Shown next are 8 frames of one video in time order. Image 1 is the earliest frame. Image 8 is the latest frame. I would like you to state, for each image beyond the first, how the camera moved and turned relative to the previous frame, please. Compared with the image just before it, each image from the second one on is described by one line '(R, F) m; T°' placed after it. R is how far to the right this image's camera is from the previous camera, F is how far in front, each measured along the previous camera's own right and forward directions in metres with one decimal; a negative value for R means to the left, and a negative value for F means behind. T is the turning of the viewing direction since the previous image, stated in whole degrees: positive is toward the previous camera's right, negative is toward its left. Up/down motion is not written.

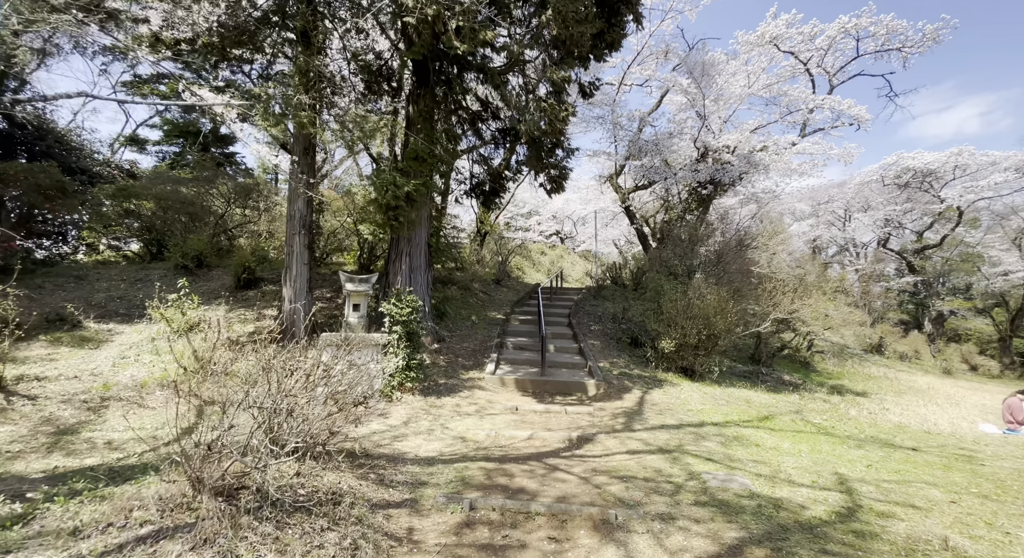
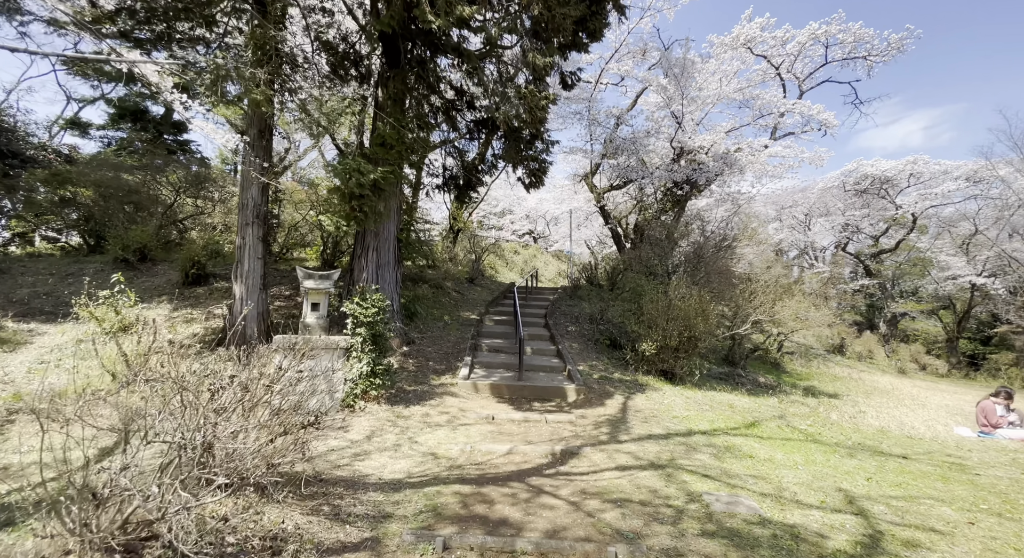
(-0.1, +0.4) m; +4°
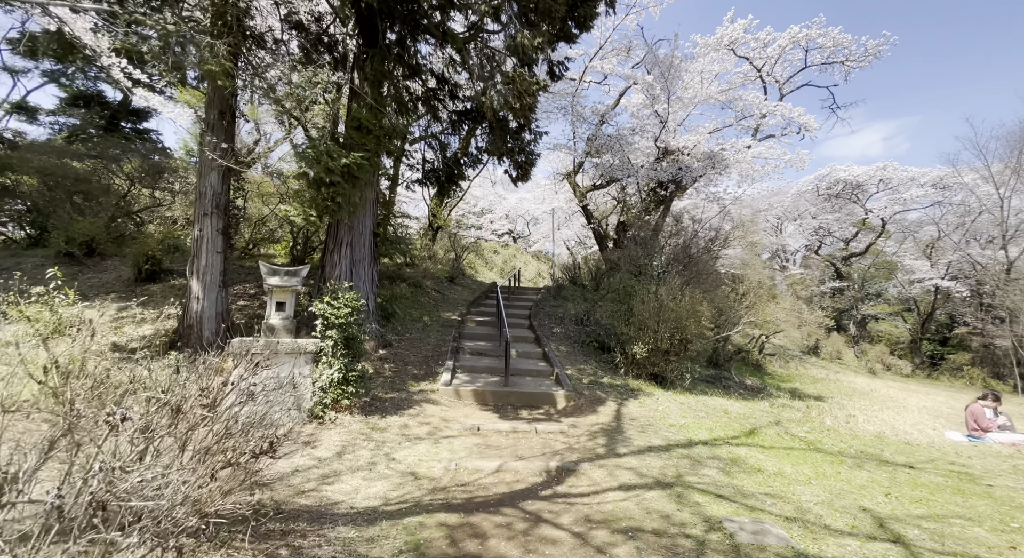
(-0.1, +0.4) m; +3°
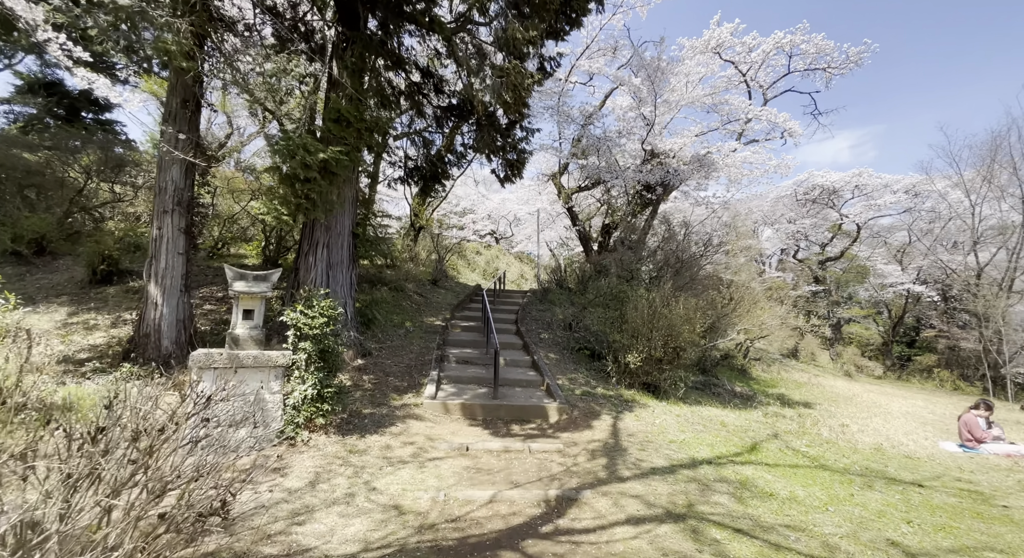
(-0.1, +0.4) m; +2°
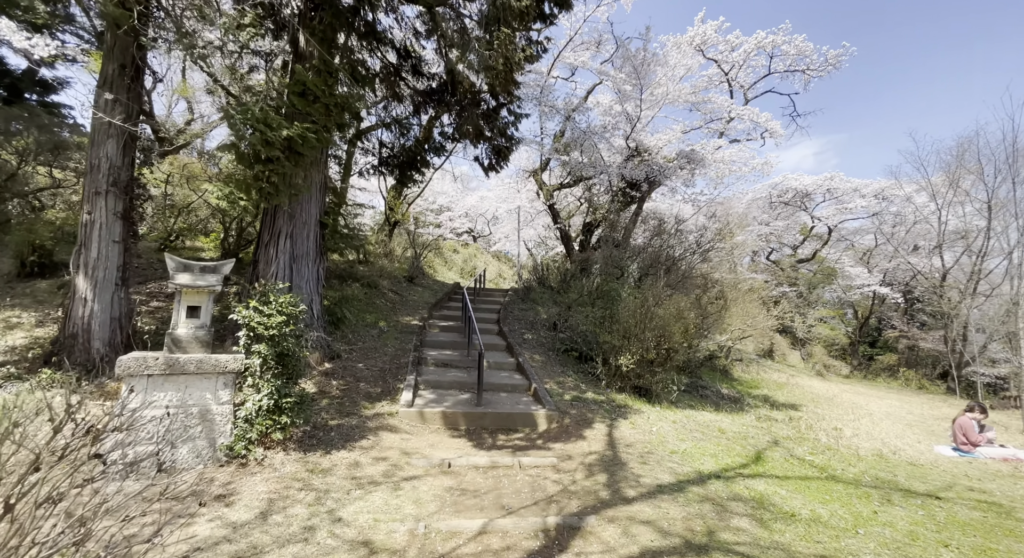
(-0.1, +0.5) m; +3°
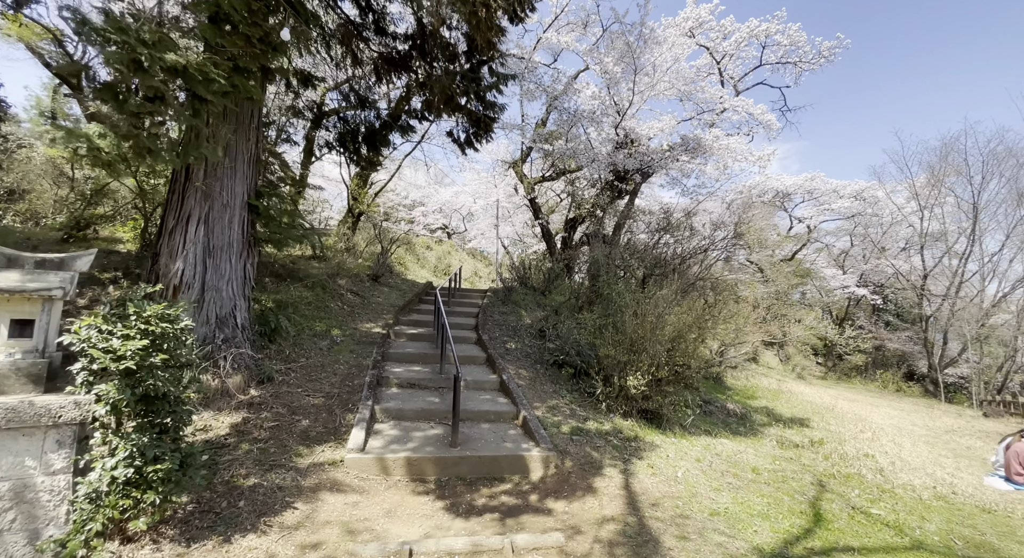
(-0.1, +1.2) m; +3°
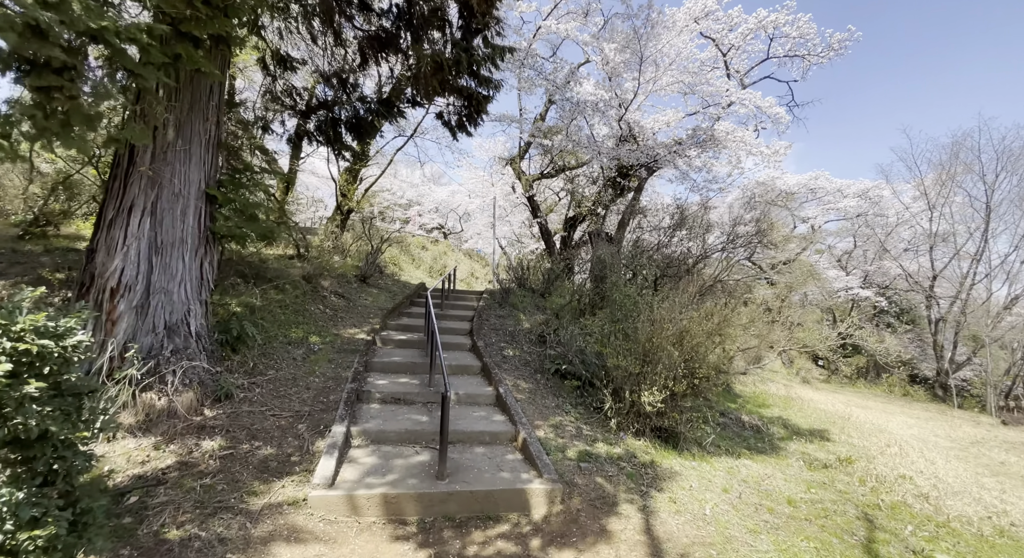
(0.0, +0.6) m; 0°
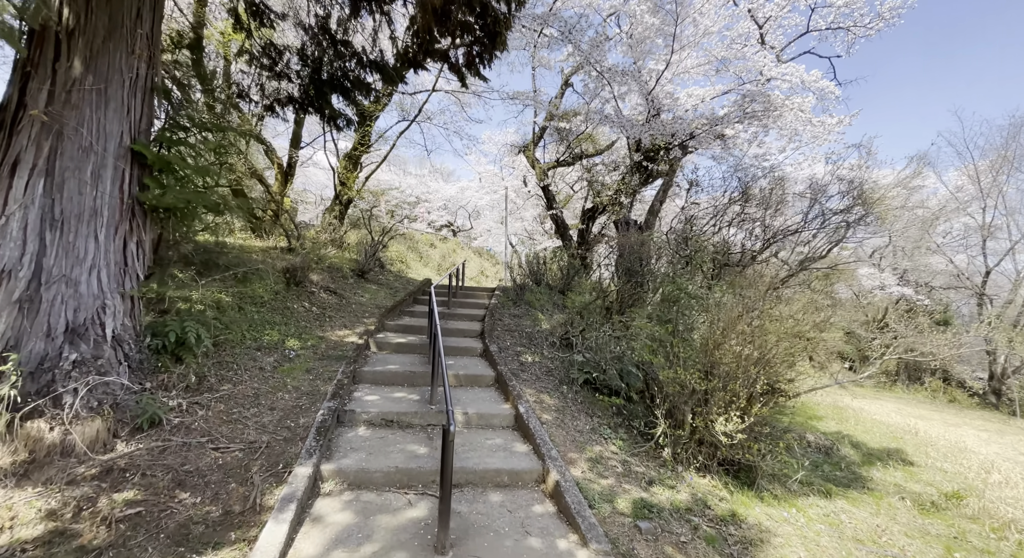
(-0.1, +1.1) m; -1°
